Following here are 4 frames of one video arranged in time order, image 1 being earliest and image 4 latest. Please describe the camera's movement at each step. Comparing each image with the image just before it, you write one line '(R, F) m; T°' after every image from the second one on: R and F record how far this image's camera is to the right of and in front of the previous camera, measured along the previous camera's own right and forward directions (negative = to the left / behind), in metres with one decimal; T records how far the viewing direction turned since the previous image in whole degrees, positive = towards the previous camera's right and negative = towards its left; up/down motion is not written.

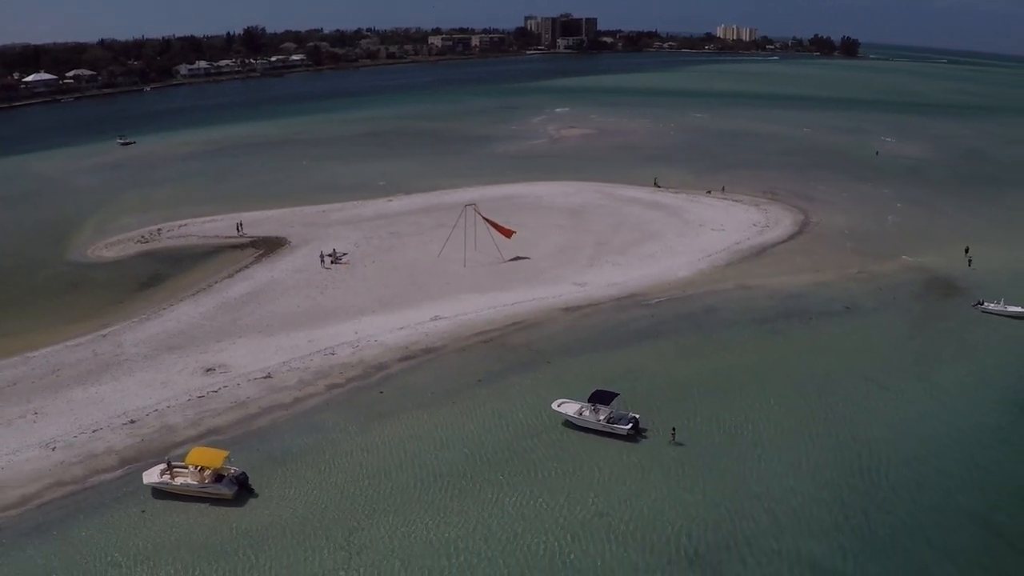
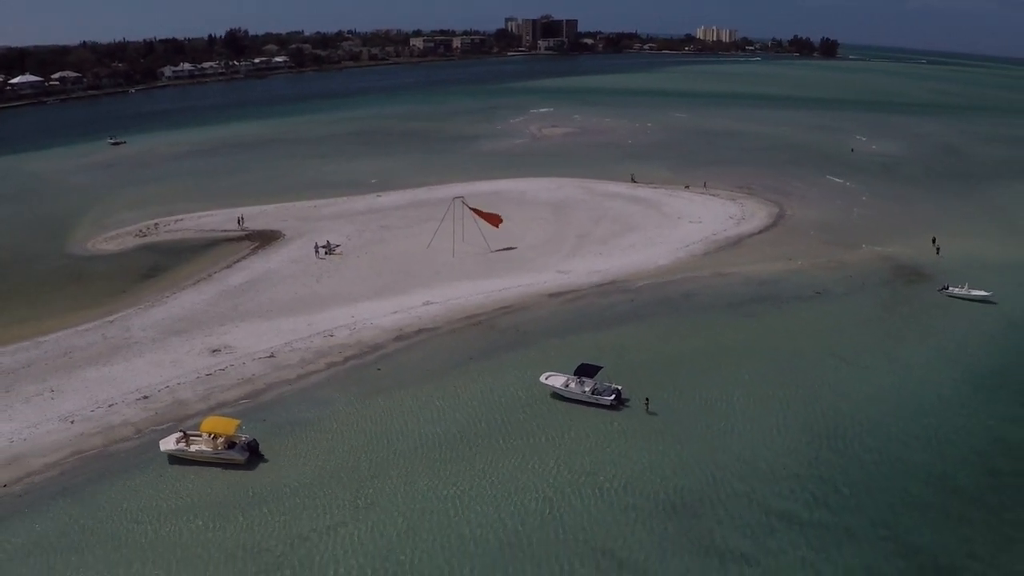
(-0.1, -1.1) m; +1°
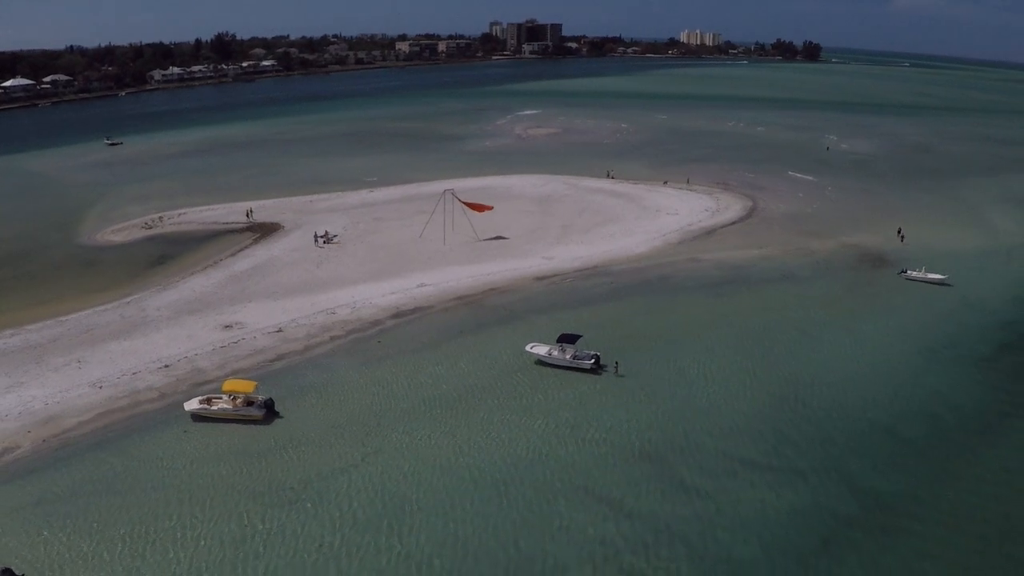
(0.0, -1.6) m; +1°
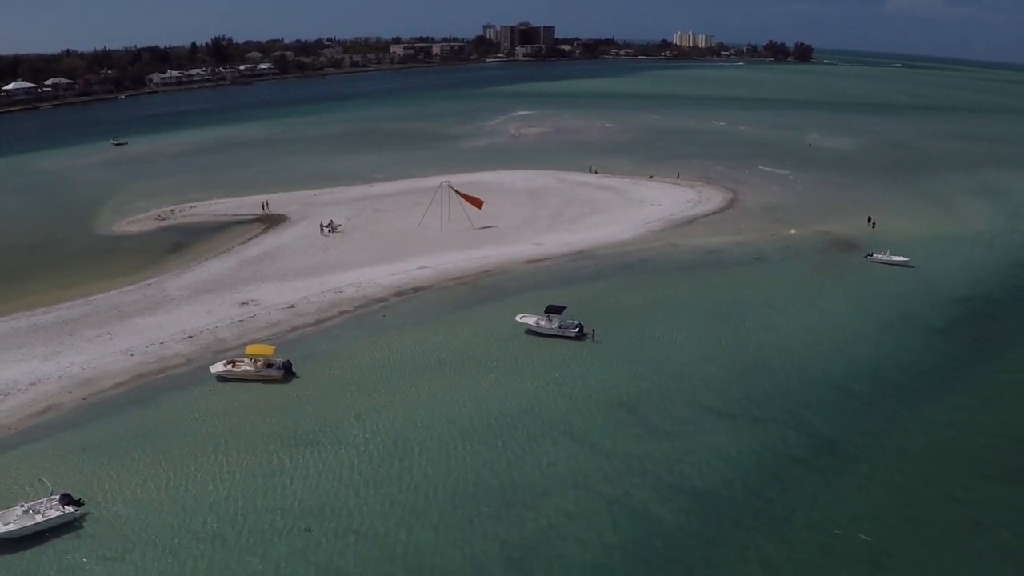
(+0.1, -1.8) m; 0°
